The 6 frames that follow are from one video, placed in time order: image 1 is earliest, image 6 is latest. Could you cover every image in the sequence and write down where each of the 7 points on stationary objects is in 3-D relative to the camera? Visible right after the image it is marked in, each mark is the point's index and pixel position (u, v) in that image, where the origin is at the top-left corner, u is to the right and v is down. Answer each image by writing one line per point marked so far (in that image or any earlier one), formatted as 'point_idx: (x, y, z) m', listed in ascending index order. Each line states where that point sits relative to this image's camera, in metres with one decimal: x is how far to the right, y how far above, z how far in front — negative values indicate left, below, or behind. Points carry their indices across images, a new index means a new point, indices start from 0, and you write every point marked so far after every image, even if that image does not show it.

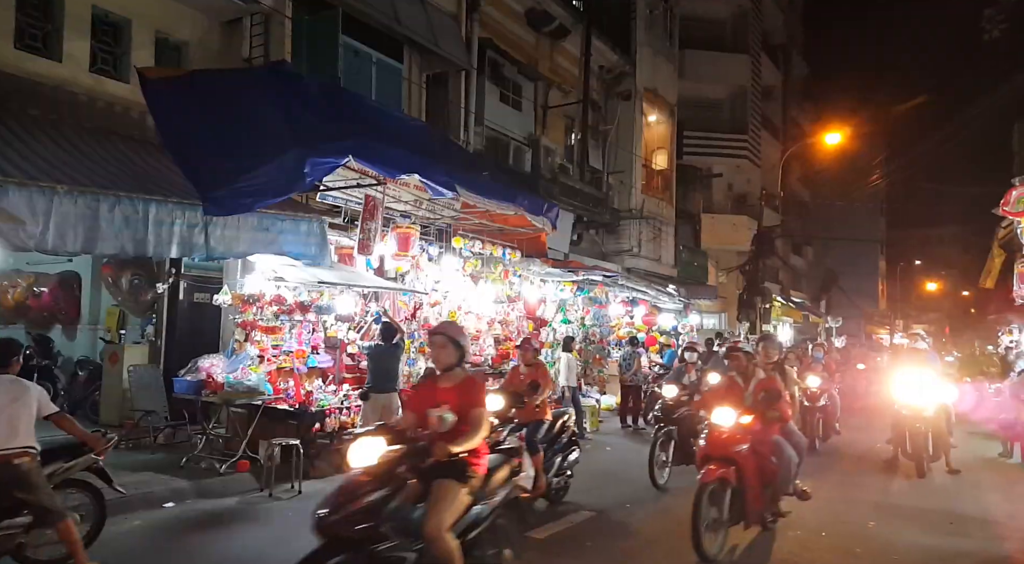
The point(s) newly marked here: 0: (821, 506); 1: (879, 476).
0: (+3.0, -2.2, +8.4) m
1: (+4.4, -2.3, +10.1) m
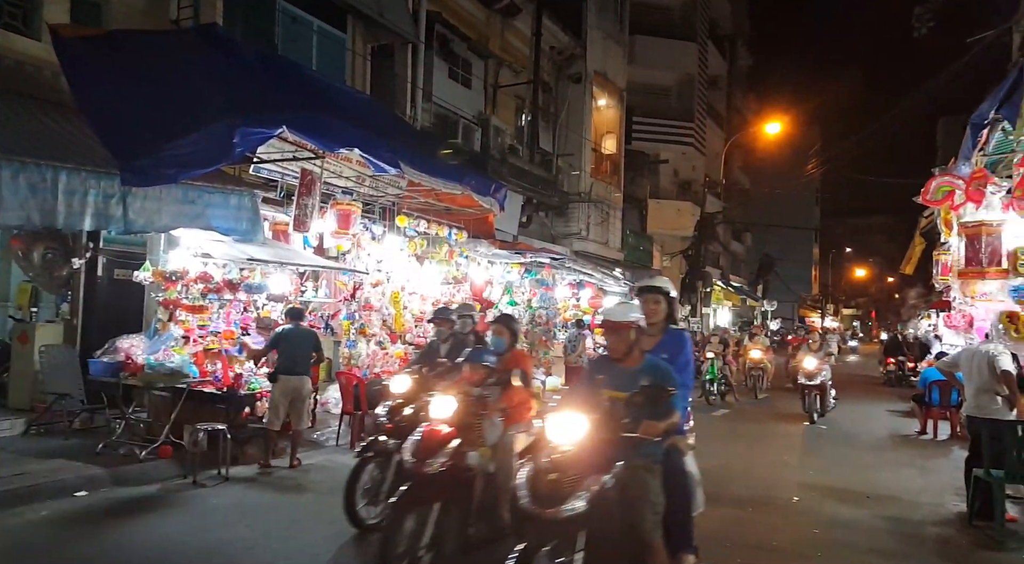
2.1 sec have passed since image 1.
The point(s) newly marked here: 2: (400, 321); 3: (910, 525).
0: (+2.4, -2.1, +8.4) m
1: (+3.7, -2.1, +10.2) m
2: (-1.7, -0.6, +11.5) m
3: (+3.4, -2.1, +6.9) m
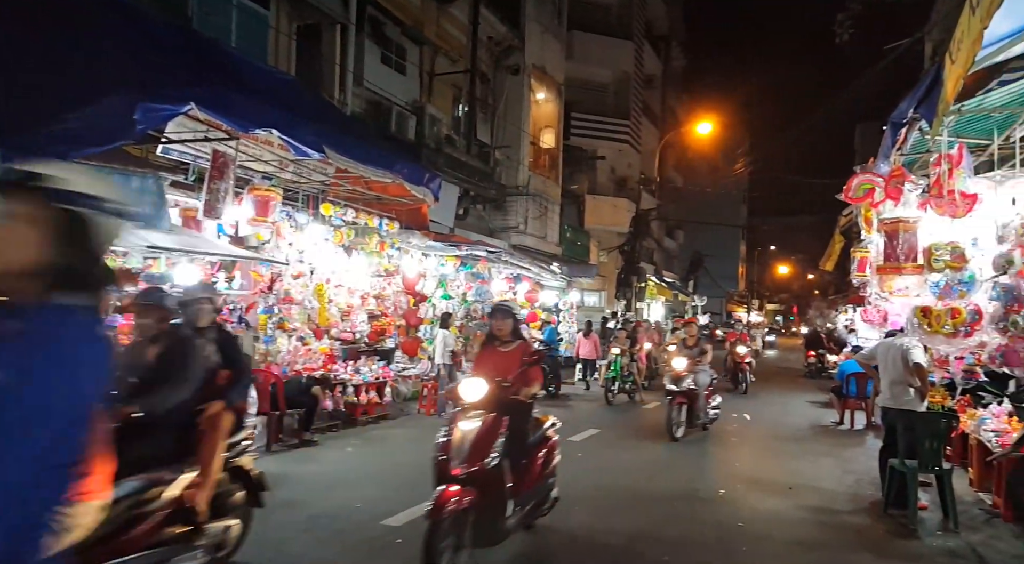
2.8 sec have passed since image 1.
0: (+1.7, -2.0, +8.4) m
1: (+2.8, -2.1, +10.4) m
2: (-2.6, -0.5, +11.2) m
3: (+2.7, -2.0, +7.1) m
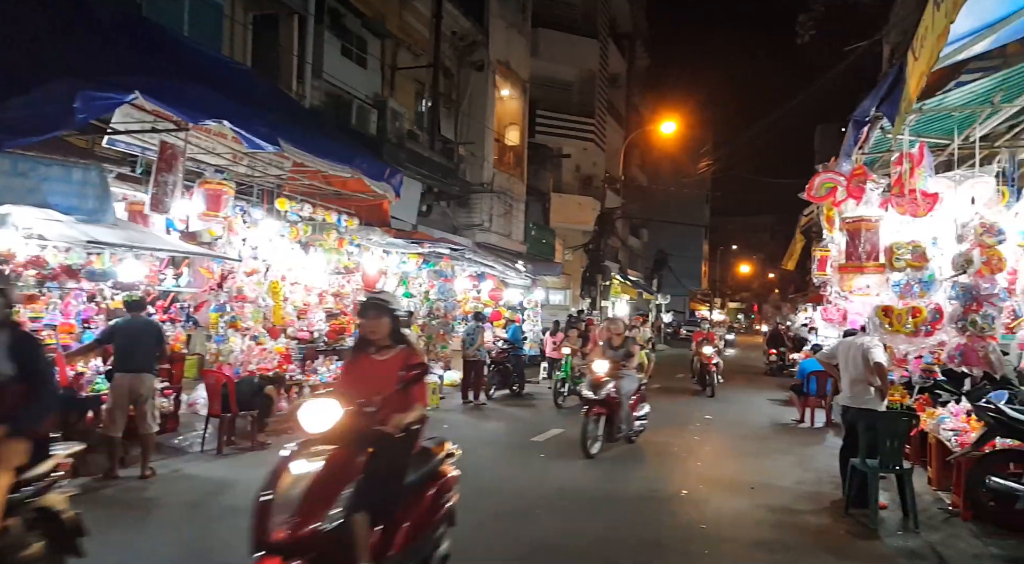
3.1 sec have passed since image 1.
0: (+1.3, -2.0, +8.3) m
1: (+2.3, -2.1, +10.3) m
2: (-3.2, -0.4, +11.0) m
3: (+2.4, -2.0, +7.0) m
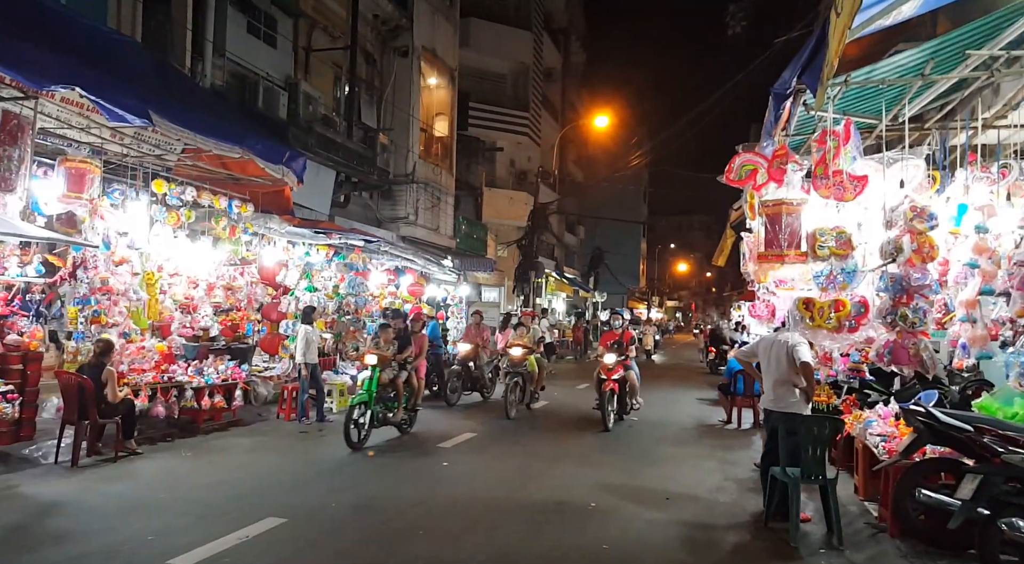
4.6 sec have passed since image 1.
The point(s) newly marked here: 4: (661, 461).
0: (+0.3, -1.9, +7.6) m
1: (+1.2, -2.0, +9.6) m
2: (-4.3, -0.3, +9.9) m
3: (+1.5, -1.9, +6.4) m
4: (+1.6, -2.0, +8.9) m
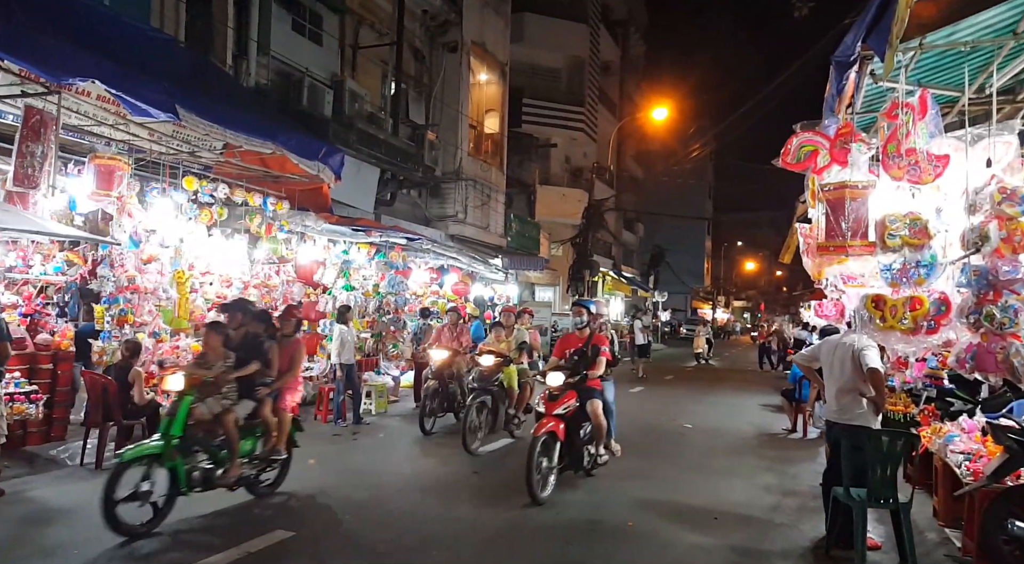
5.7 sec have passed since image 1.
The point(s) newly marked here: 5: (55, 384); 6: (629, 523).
0: (+0.6, -1.9, +7.0) m
1: (+1.6, -1.9, +9.0) m
2: (-3.9, -0.3, +9.6) m
3: (+1.7, -1.9, +5.7) m
4: (+2.0, -1.9, +8.2) m
5: (-5.0, -1.1, +8.7) m
6: (+0.9, -1.9, +6.3) m
